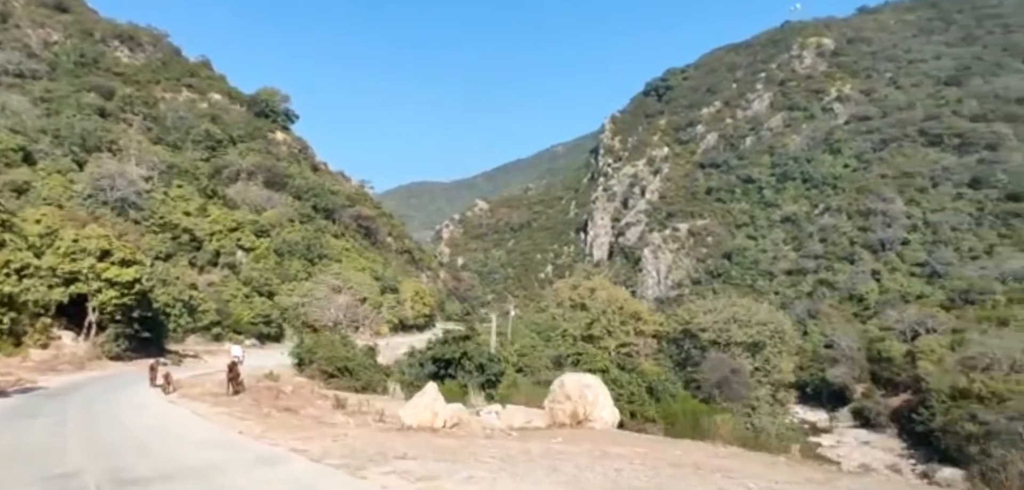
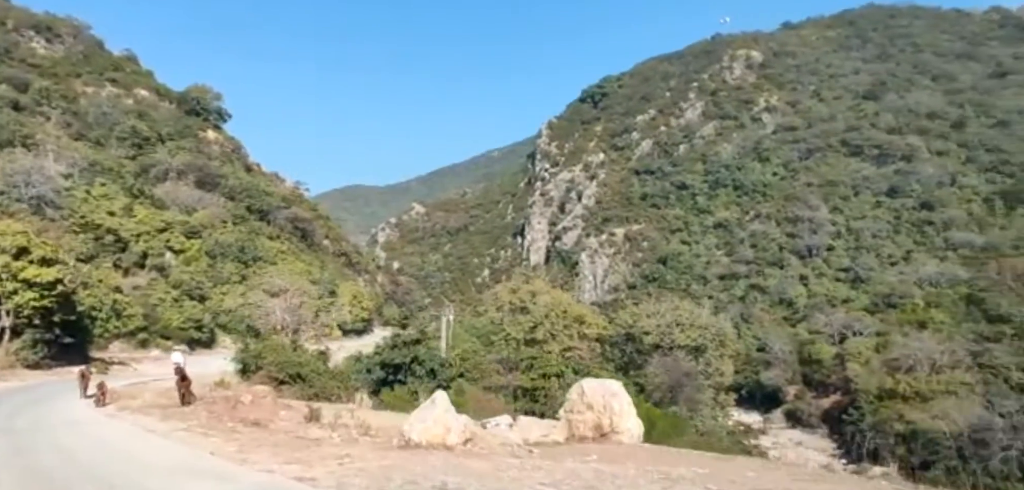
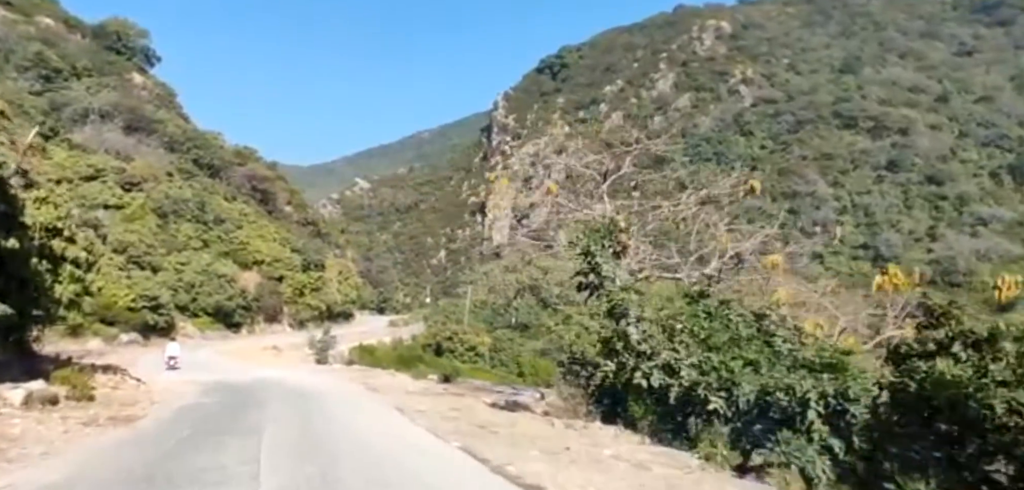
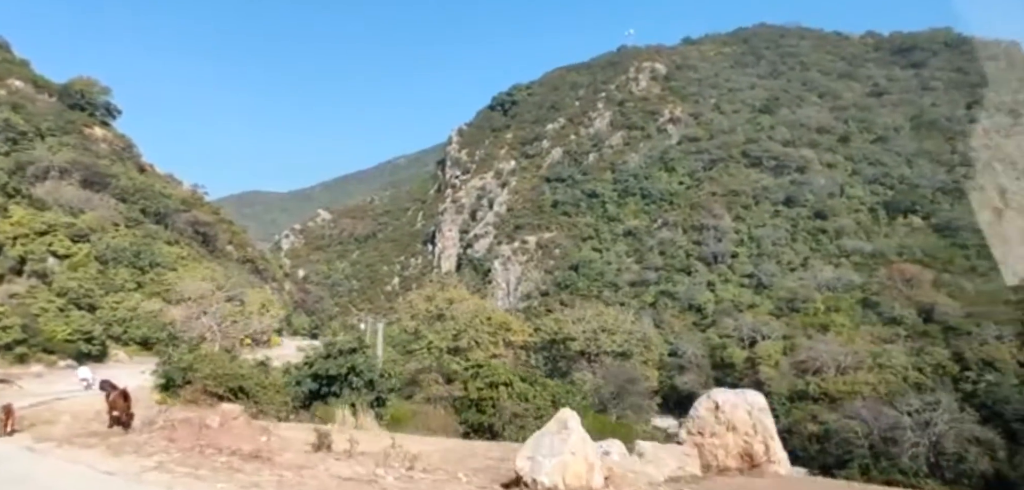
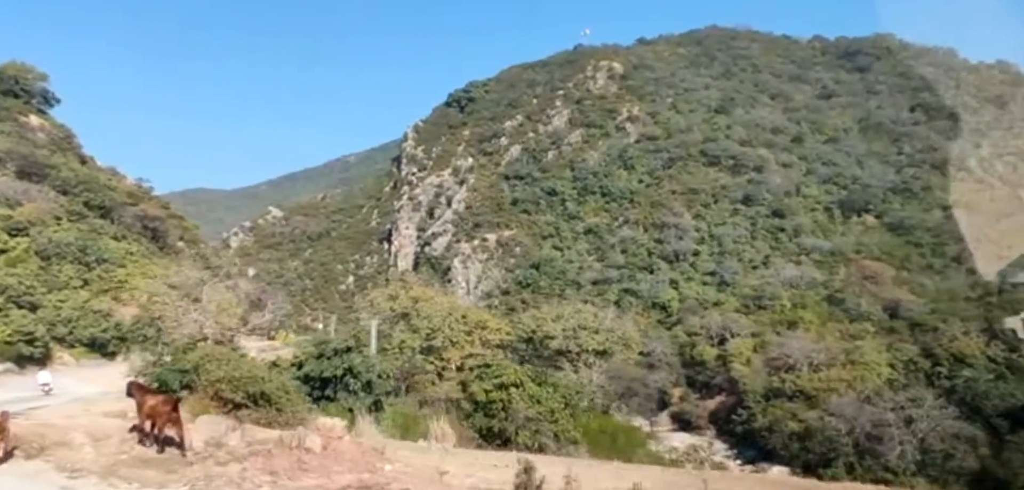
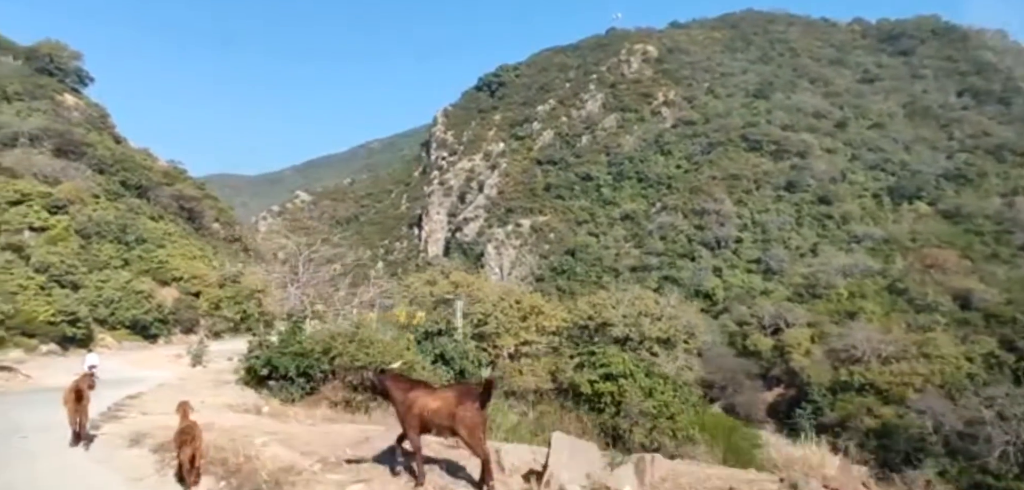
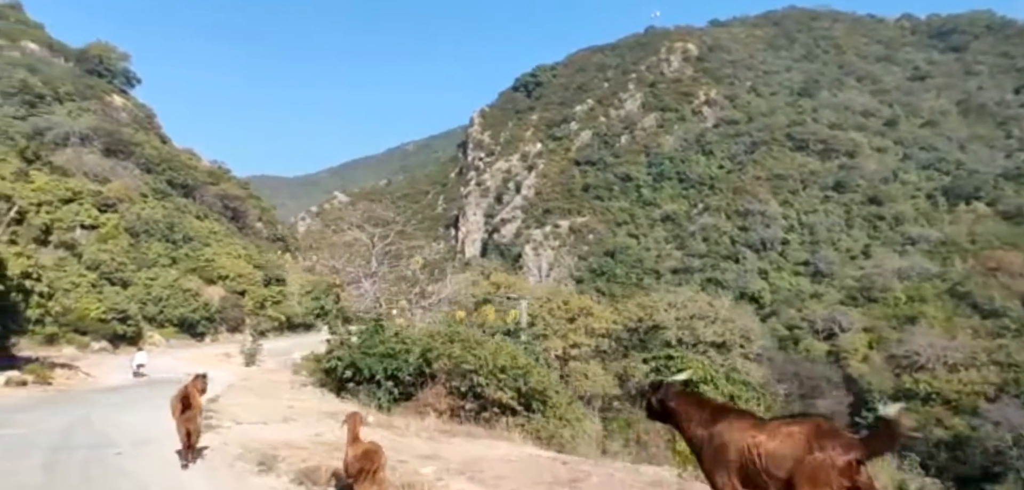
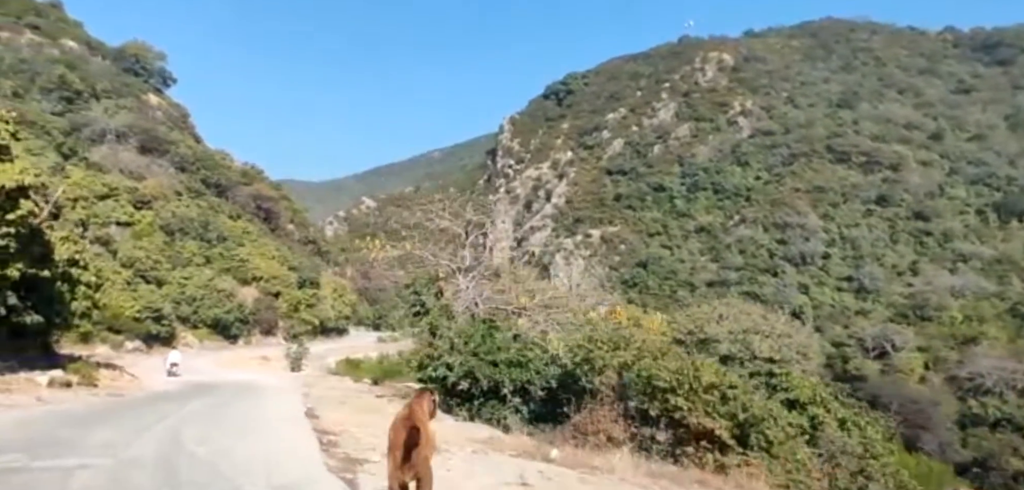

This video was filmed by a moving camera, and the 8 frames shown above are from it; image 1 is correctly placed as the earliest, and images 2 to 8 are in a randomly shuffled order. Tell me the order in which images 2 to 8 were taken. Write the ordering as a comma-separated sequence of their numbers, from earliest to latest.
2, 4, 5, 6, 7, 8, 3
